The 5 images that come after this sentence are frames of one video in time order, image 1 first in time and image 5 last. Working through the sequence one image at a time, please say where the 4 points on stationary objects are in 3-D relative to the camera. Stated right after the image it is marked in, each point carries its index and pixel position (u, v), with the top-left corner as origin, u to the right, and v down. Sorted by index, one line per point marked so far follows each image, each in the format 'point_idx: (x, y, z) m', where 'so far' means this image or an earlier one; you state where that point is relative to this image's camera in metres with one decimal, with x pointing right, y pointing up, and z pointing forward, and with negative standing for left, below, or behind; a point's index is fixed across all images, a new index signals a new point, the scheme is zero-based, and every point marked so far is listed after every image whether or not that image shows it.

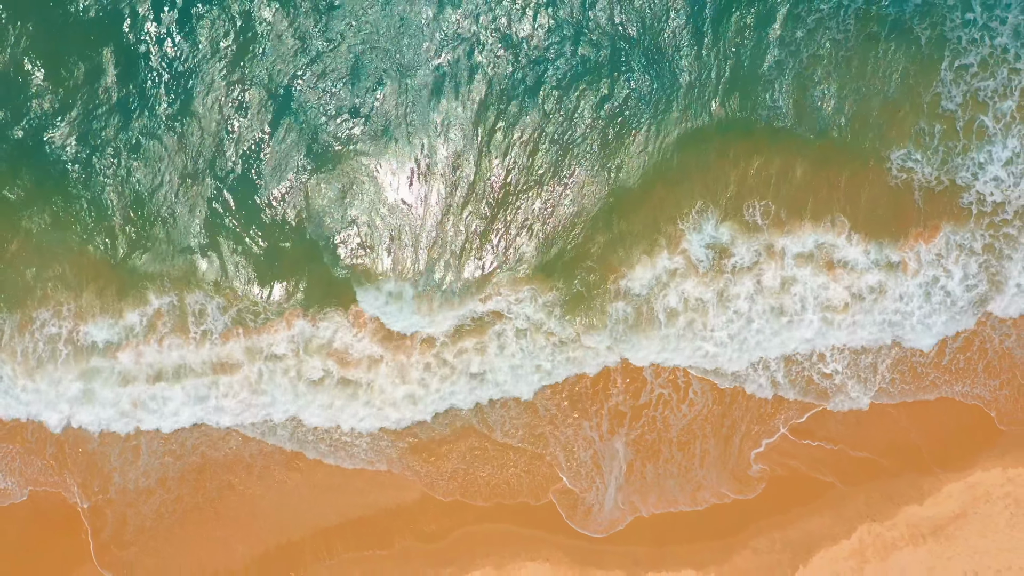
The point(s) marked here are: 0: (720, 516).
0: (+5.2, -5.6, +13.0) m
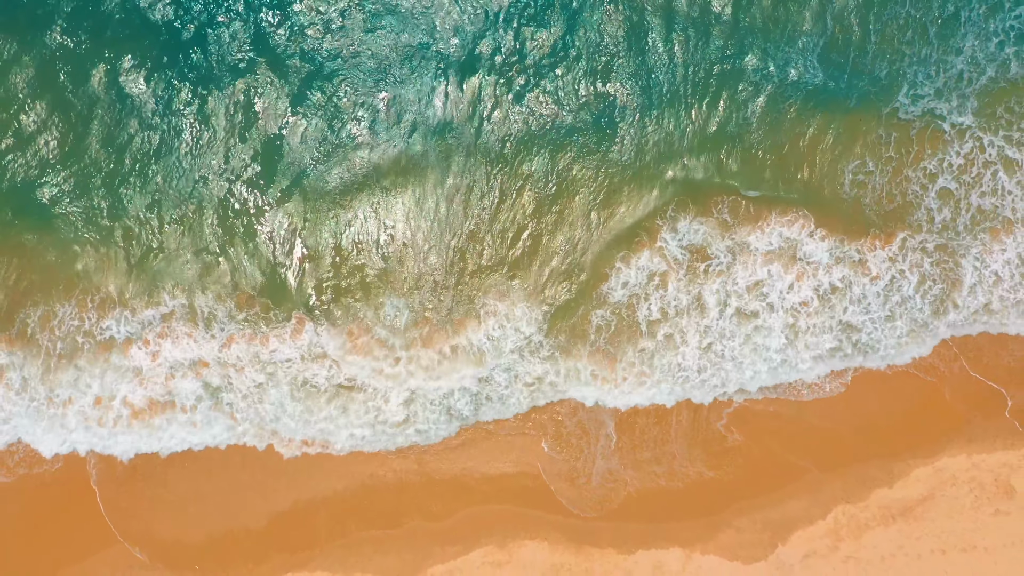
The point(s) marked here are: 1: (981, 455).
0: (+5.2, -5.6, +14.1) m
1: (+12.6, -4.5, +14.0) m
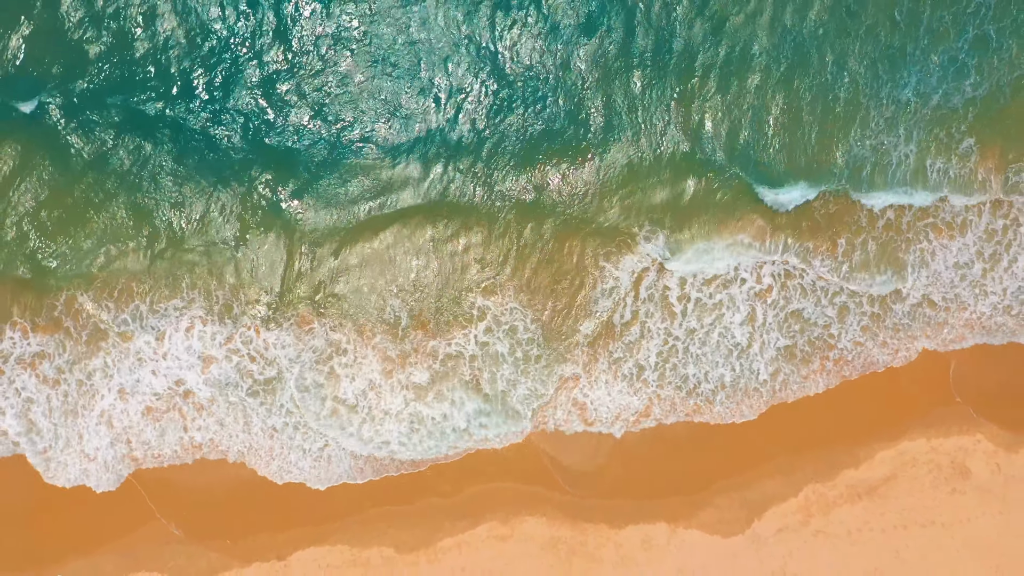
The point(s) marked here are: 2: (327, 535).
0: (+5.2, -5.6, +15.6) m
1: (+12.6, -4.5, +15.4) m
2: (-5.5, -7.4, +15.5) m
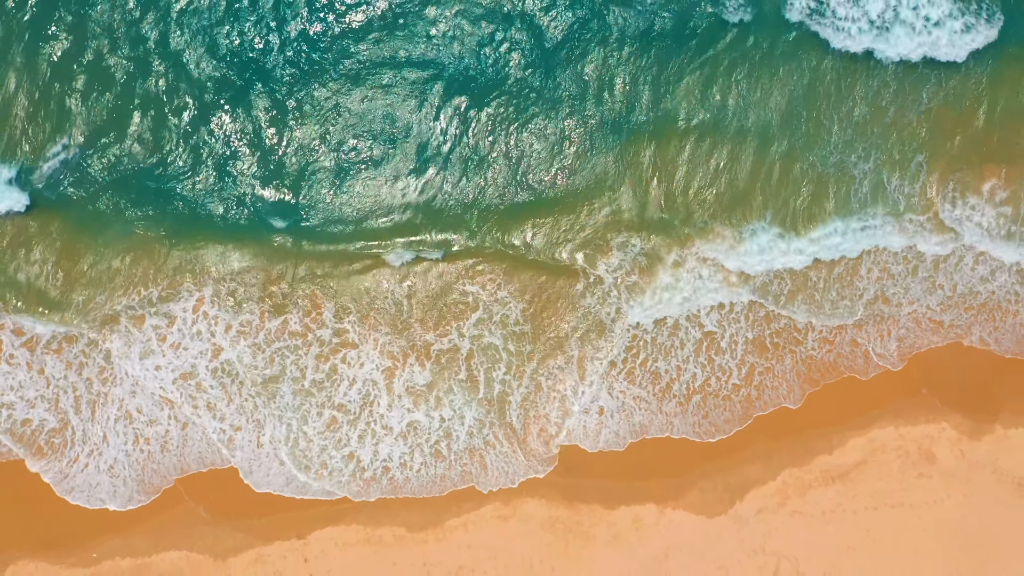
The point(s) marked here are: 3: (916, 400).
0: (+5.2, -5.6, +17.0) m
1: (+12.6, -4.4, +16.7) m
2: (-5.5, -7.4, +17.1) m
3: (+12.9, -3.6, +16.7) m
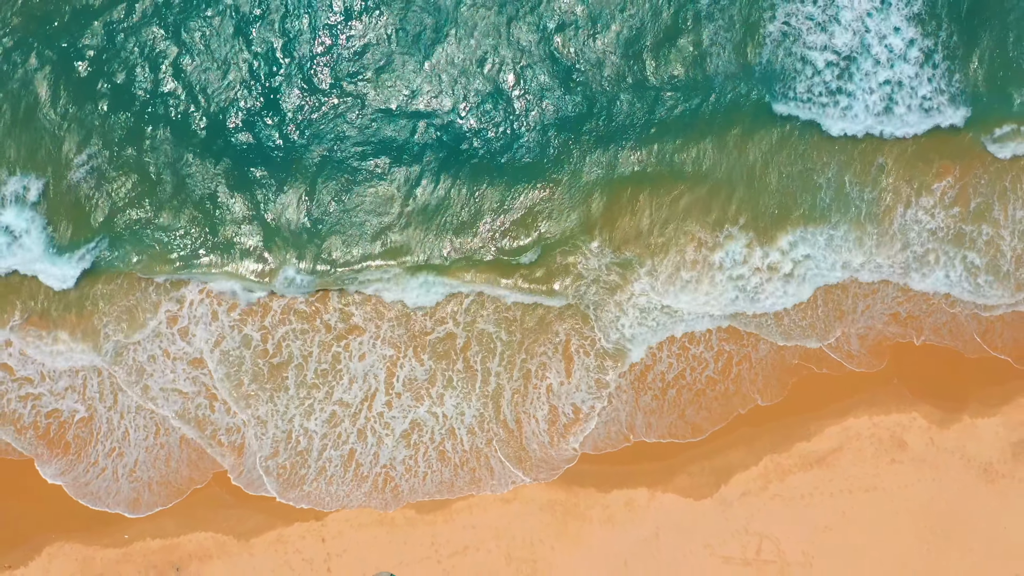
0: (+5.2, -5.5, +18.4) m
1: (+12.6, -4.4, +17.9) m
2: (-5.5, -7.3, +18.8) m
3: (+12.9, -3.5, +17.9) m
